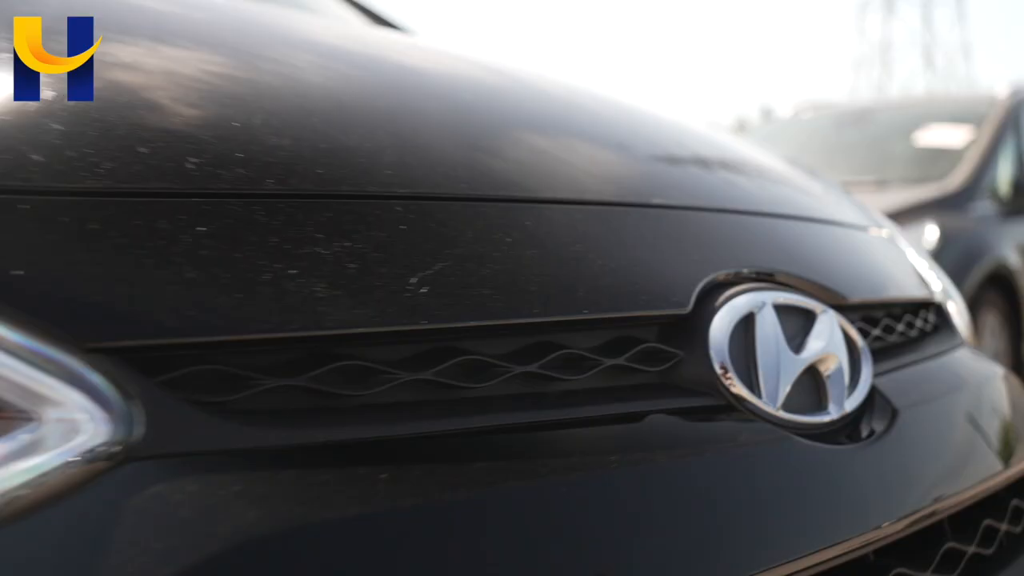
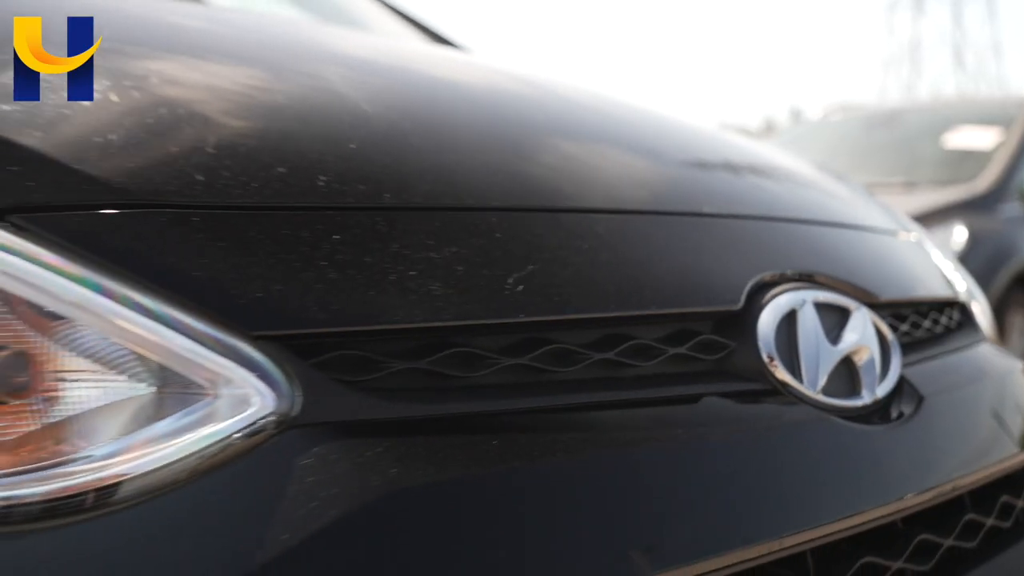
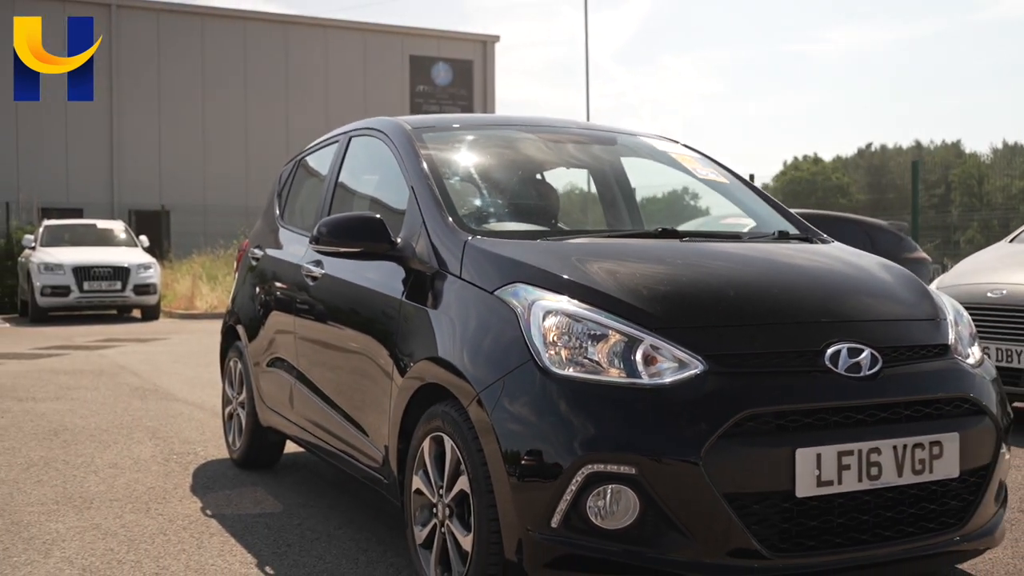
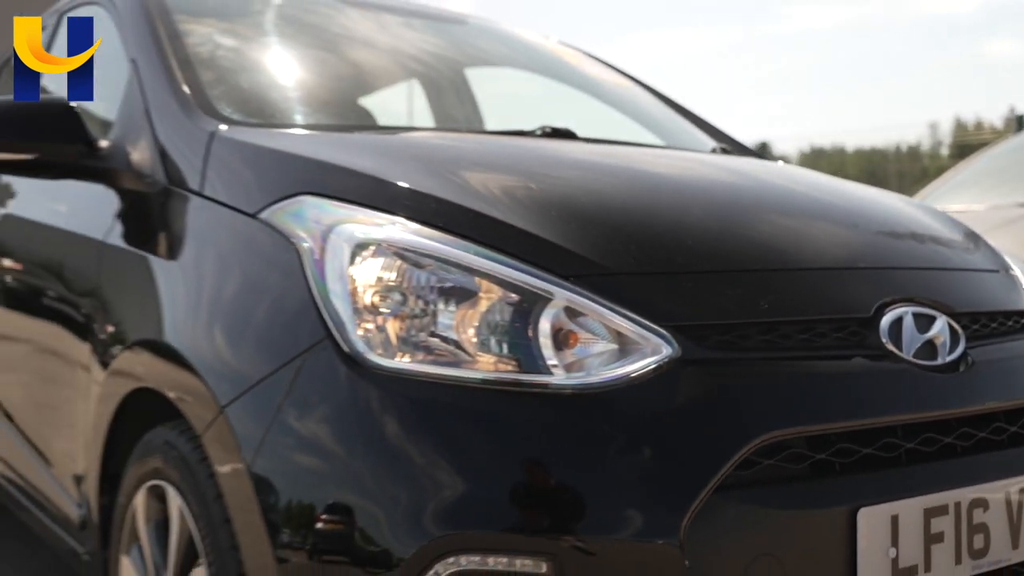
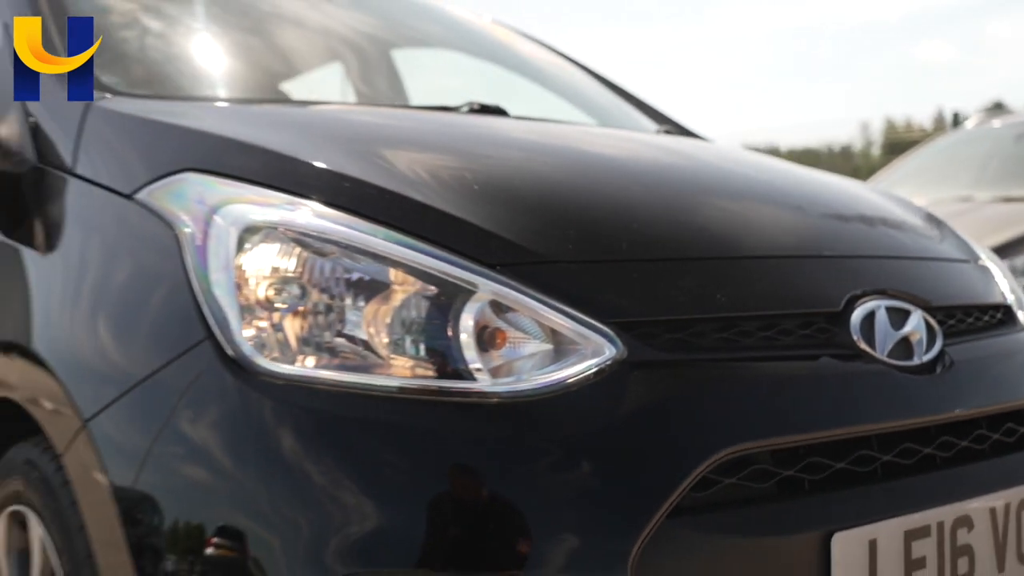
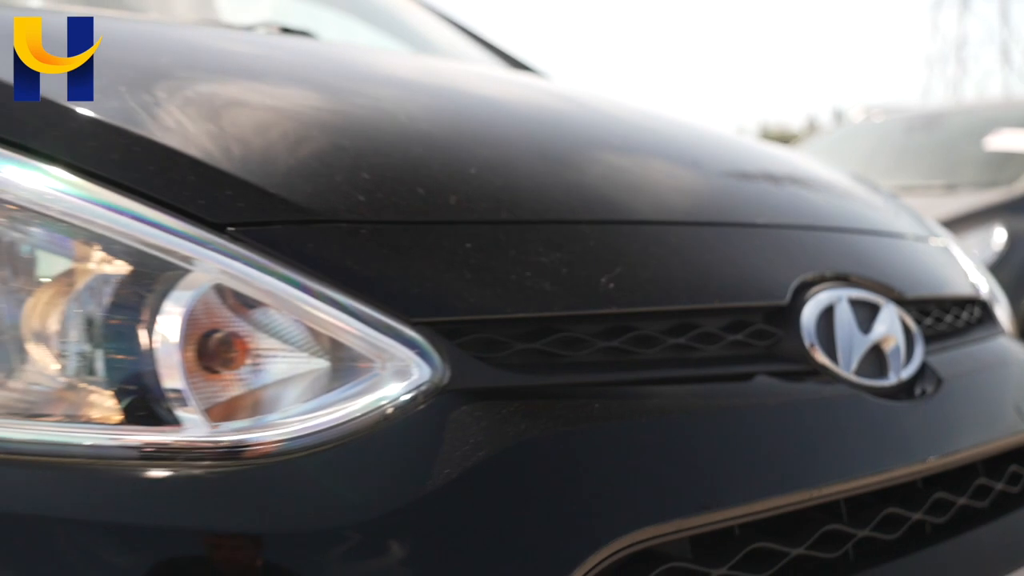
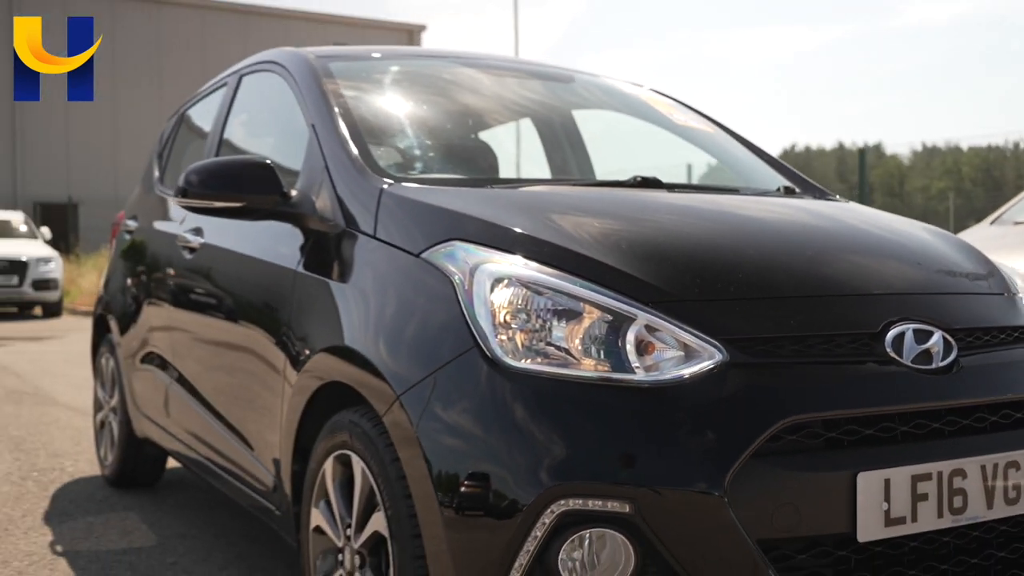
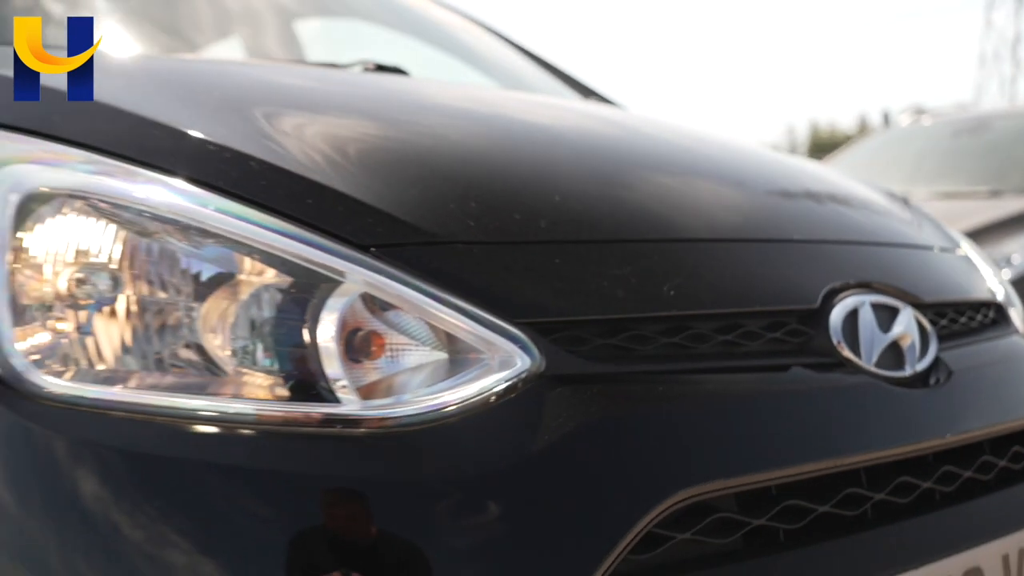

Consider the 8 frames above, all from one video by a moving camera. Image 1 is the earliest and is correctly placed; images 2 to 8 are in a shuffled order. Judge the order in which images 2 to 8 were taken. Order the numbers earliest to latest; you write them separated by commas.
2, 6, 8, 5, 4, 7, 3
